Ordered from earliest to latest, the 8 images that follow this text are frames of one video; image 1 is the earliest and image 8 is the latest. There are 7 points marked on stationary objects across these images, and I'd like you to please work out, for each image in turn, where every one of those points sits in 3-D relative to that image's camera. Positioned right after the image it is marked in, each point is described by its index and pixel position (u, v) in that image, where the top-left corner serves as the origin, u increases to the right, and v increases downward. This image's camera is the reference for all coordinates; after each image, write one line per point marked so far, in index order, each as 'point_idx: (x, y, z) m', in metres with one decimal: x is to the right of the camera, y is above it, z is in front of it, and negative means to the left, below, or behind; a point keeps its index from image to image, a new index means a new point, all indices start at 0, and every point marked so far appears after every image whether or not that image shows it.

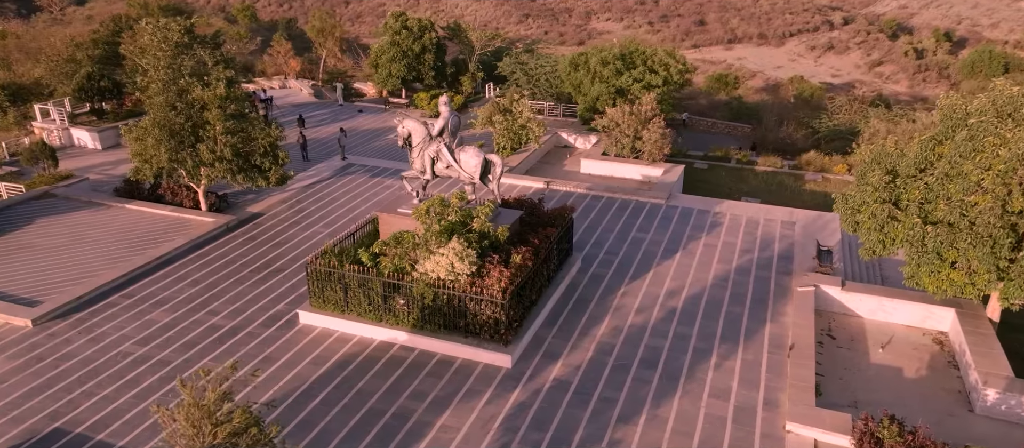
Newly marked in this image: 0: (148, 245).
0: (-7.7, -0.5, +13.6) m
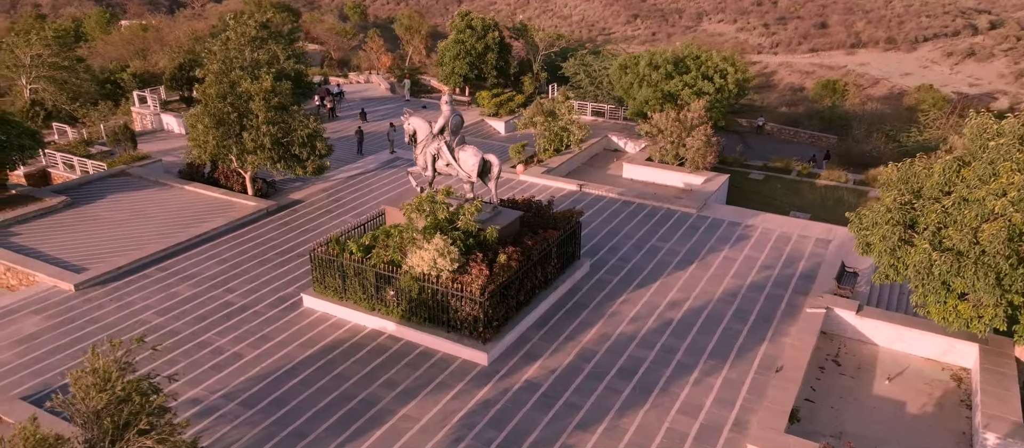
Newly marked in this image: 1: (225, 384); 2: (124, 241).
0: (-7.3, 0.0, +14.6) m
1: (-4.0, -2.2, +8.8) m
2: (-8.4, -0.4, +13.9) m
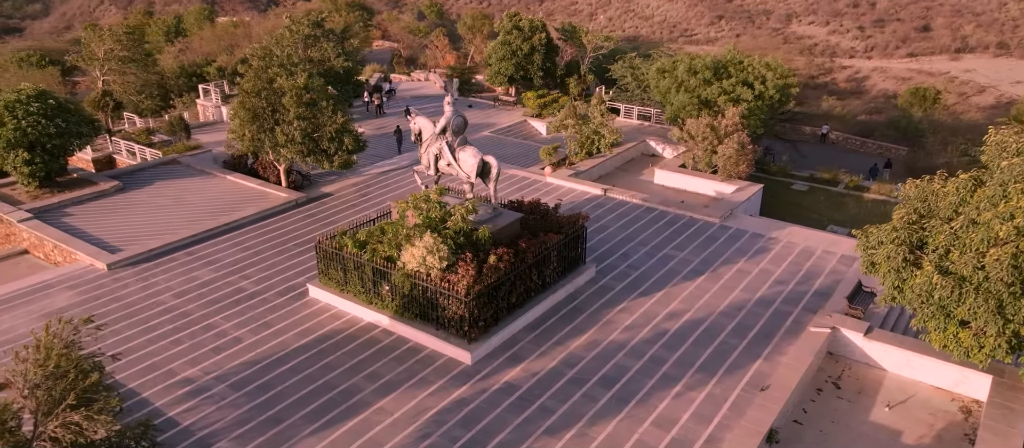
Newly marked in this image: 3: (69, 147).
0: (-6.8, +0.3, +15.4) m
1: (-4.2, -2.0, +9.3) m
2: (-8.0, -0.1, +14.7) m
3: (-11.6, +2.0, +17.0) m
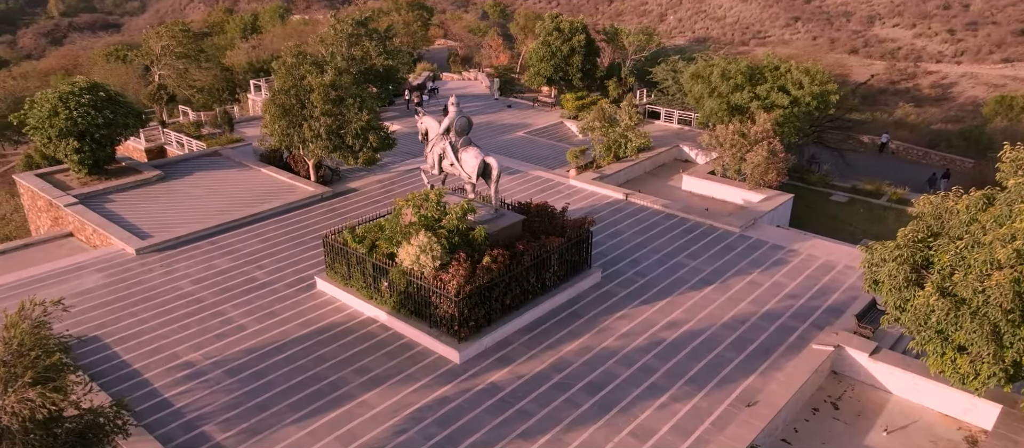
0: (-6.4, +0.5, +15.9) m
1: (-4.4, -1.9, +9.6) m
2: (-7.6, +0.2, +15.4) m
3: (-11.0, +2.4, +17.9) m
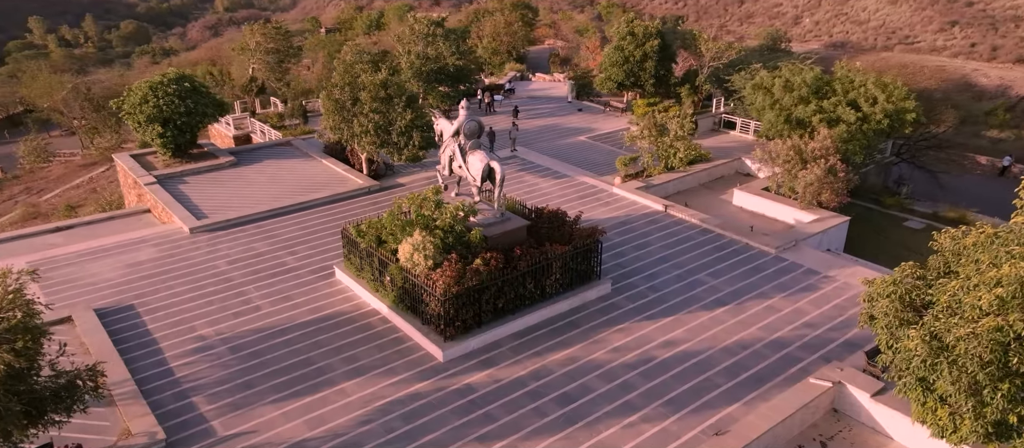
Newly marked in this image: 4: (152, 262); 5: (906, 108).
0: (-5.4, +0.8, +16.9) m
1: (-4.5, -1.7, +10.3) m
2: (-6.7, +0.6, +16.5) m
3: (-9.5, +3.0, +19.5) m
4: (-7.3, -0.8, +13.0) m
5: (+10.2, +3.0, +16.7) m
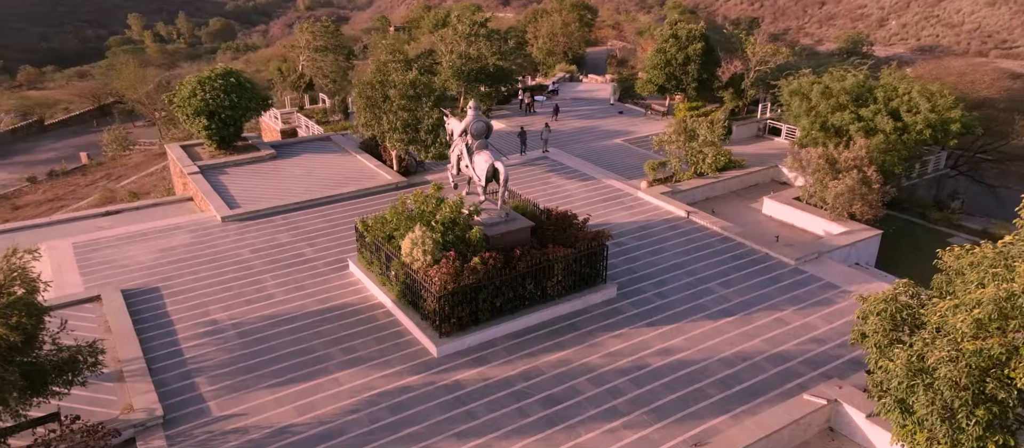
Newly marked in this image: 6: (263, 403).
0: (-4.8, +1.0, +17.4) m
1: (-4.5, -1.5, +10.8) m
2: (-6.1, +0.8, +17.1) m
3: (-8.5, +3.3, +20.3) m
4: (-7.0, -0.5, +13.7) m
5: (+10.8, +2.6, +15.9) m
6: (-3.3, -2.4, +8.5) m
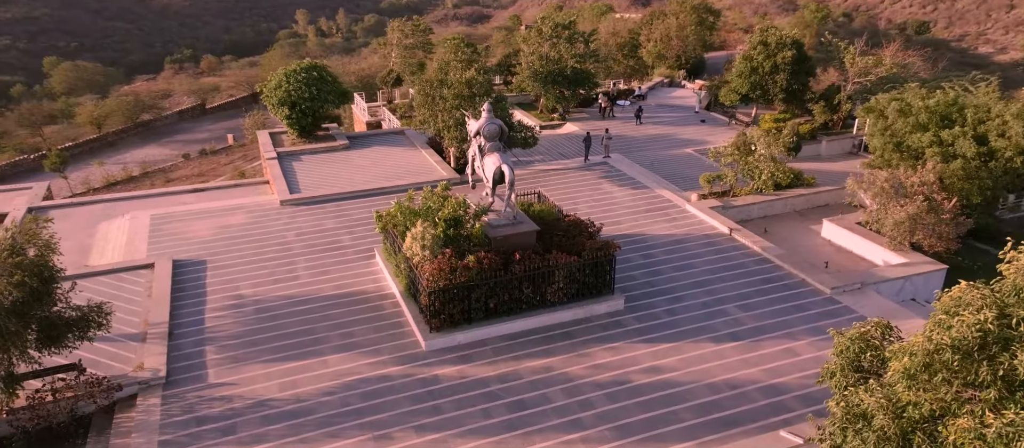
0: (-3.4, +1.2, +18.2) m
1: (-4.5, -1.2, +11.6) m
2: (-4.8, +1.2, +18.1) m
3: (-6.4, +3.9, +21.7) m
4: (-6.3, -0.1, +14.9) m
5: (+11.8, +1.7, +14.1) m
6: (-3.7, -2.1, +9.2) m
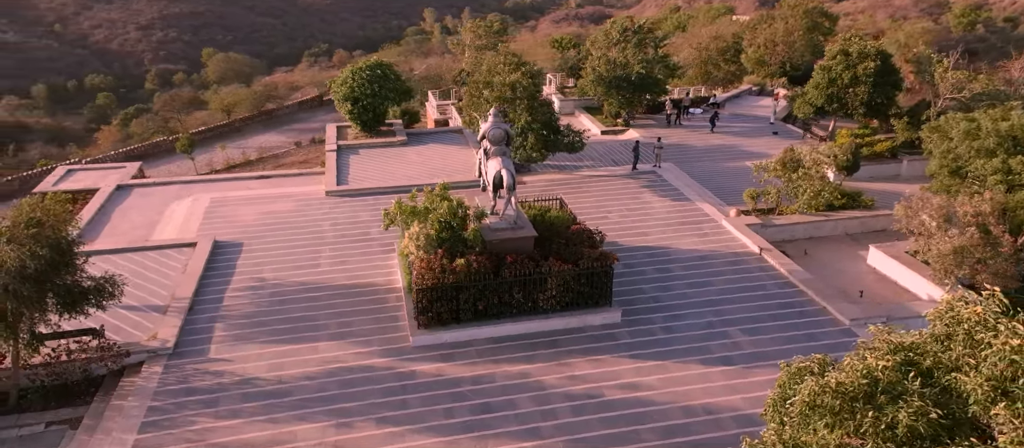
0: (-2.3, +1.3, +18.7) m
1: (-4.4, -1.0, +12.4) m
2: (-3.6, +1.4, +18.9) m
3: (-4.6, +4.1, +22.6) m
4: (-5.7, +0.2, +15.9) m
5: (+12.2, +0.8, +12.5) m
6: (-4.0, -2.0, +9.8) m
